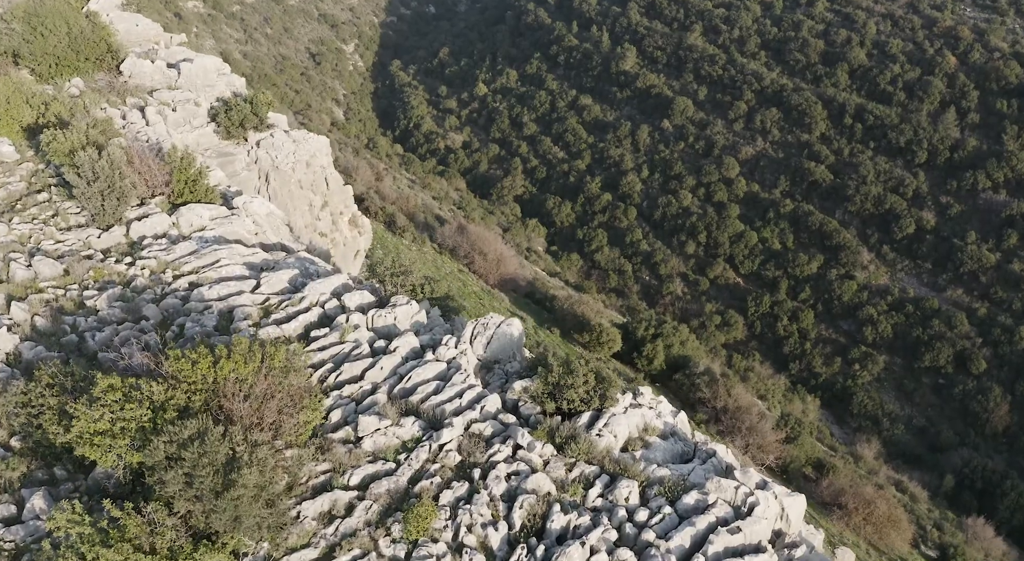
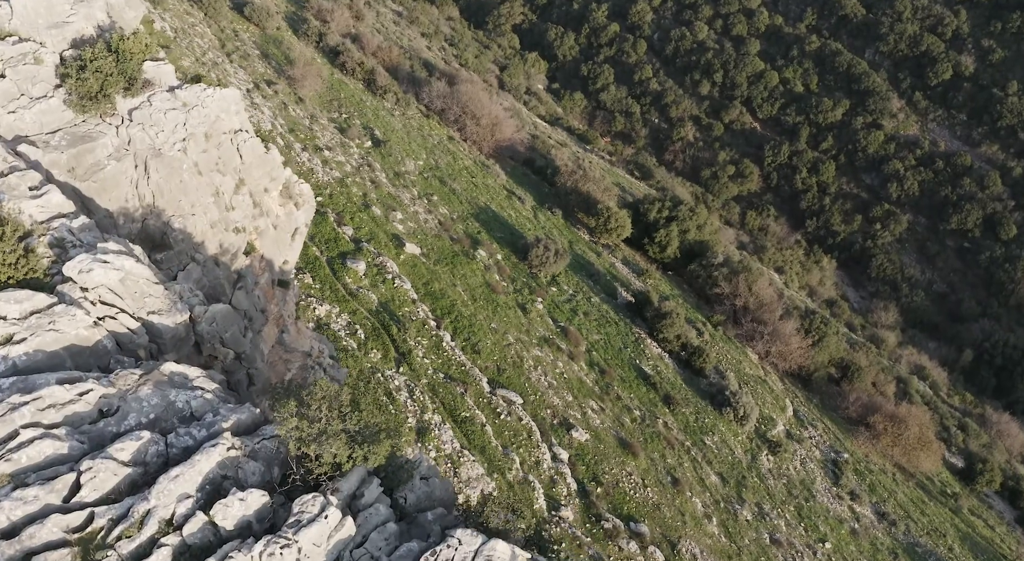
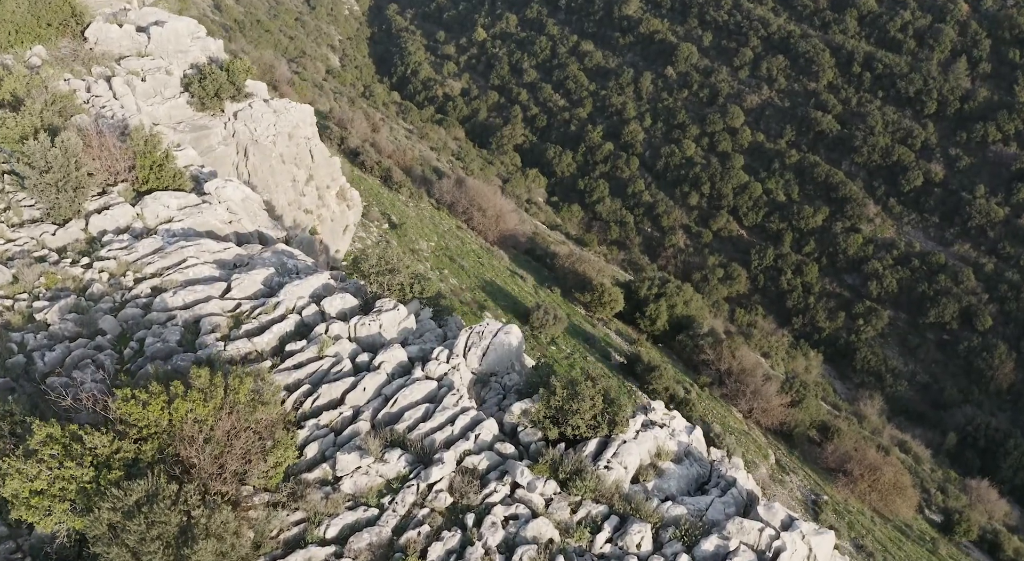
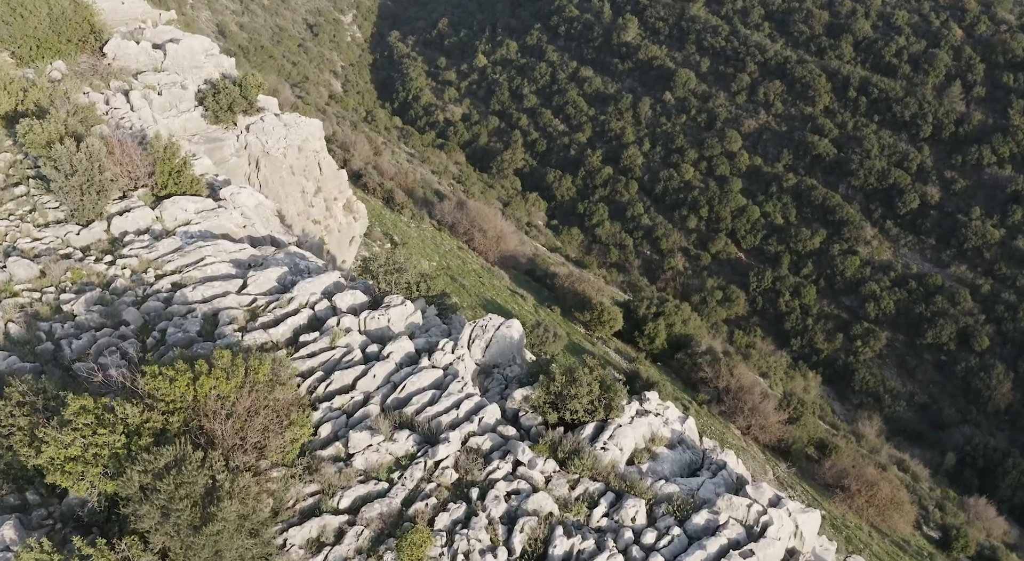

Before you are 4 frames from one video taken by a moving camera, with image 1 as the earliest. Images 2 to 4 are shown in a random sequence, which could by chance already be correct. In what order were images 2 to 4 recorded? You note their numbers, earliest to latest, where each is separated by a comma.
4, 3, 2
